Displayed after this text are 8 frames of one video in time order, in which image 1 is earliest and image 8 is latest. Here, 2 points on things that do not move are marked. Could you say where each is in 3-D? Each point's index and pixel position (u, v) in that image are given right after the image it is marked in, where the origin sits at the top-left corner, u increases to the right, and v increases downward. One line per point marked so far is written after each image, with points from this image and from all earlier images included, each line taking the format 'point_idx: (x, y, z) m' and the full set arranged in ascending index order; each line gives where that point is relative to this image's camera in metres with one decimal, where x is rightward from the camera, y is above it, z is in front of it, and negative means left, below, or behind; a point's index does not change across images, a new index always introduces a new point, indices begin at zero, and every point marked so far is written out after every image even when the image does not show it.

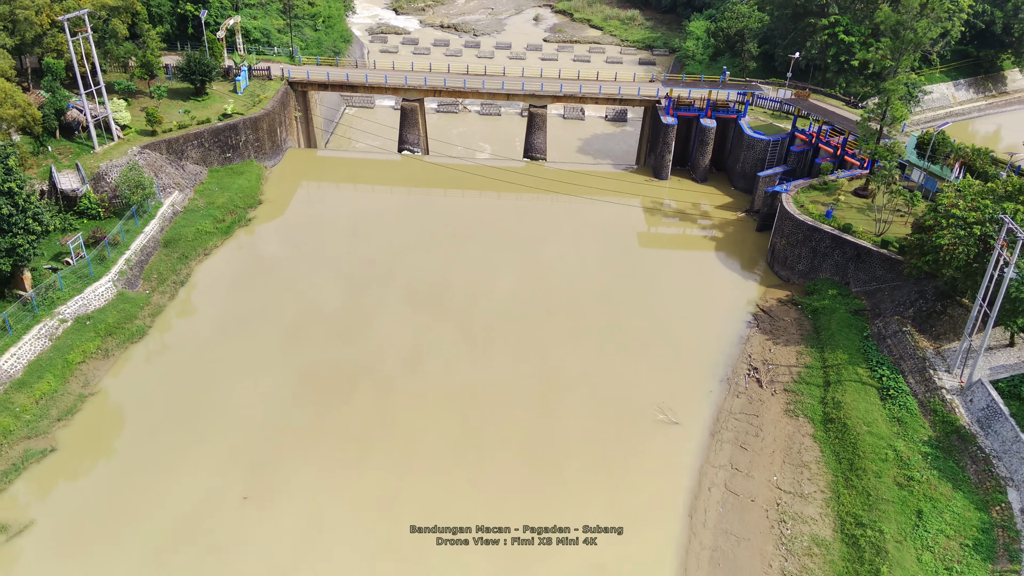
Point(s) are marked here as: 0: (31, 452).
0: (-11.8, -3.8, +20.2) m
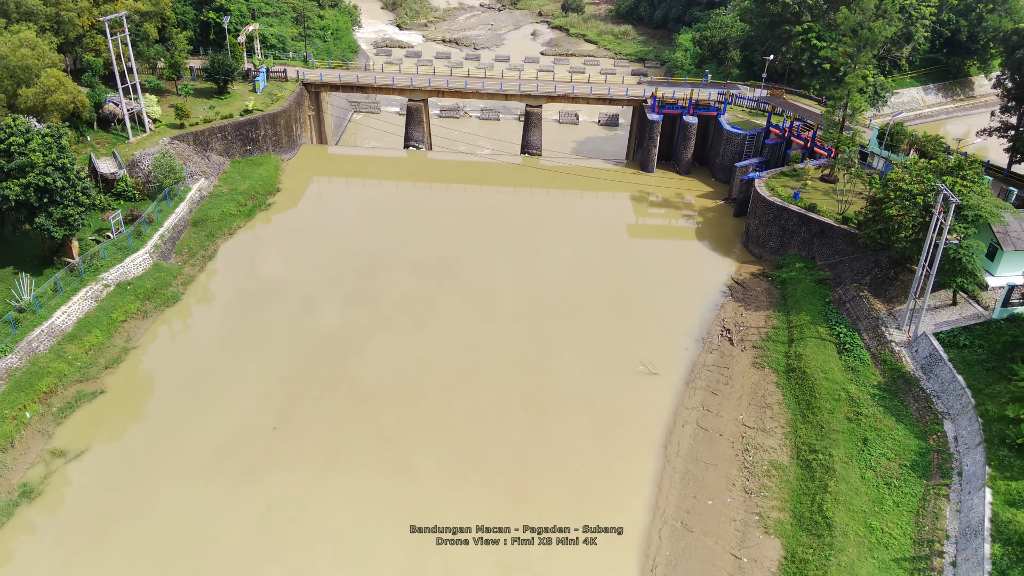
0: (-11.9, -2.8, +22.8) m
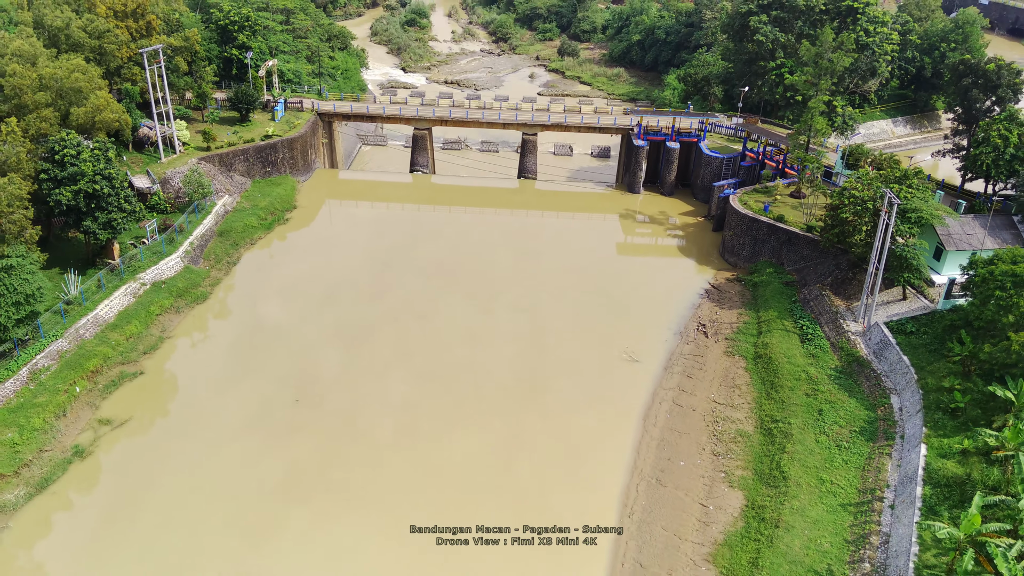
0: (-12.1, -2.6, +25.5) m
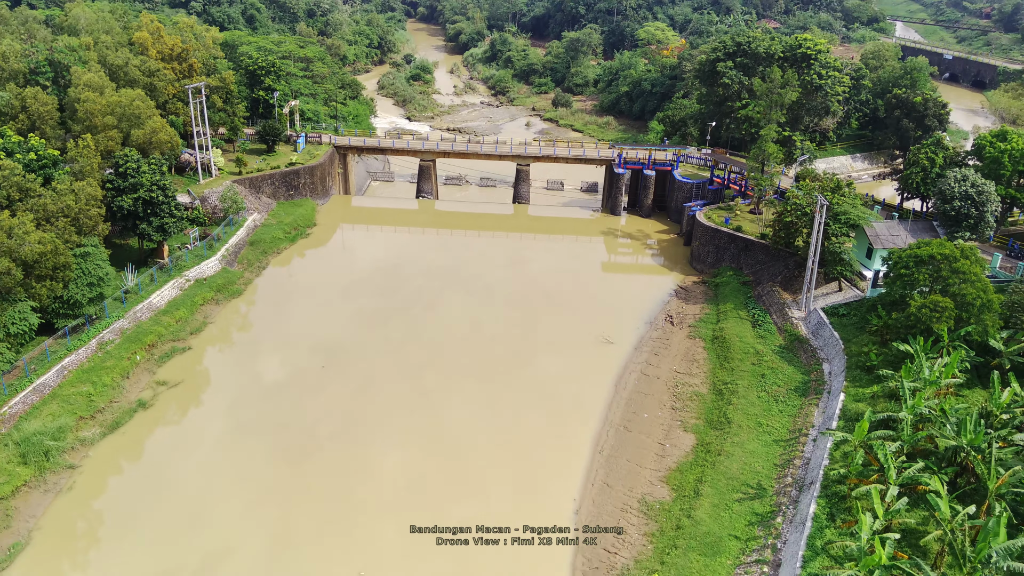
0: (-12.3, -2.2, +29.9) m
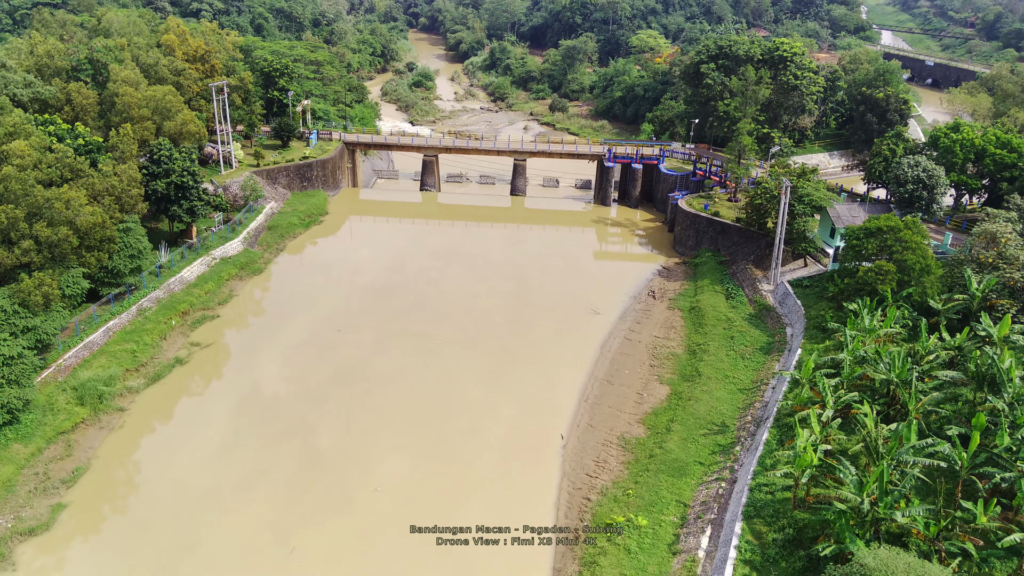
0: (-12.5, -1.1, +33.2) m
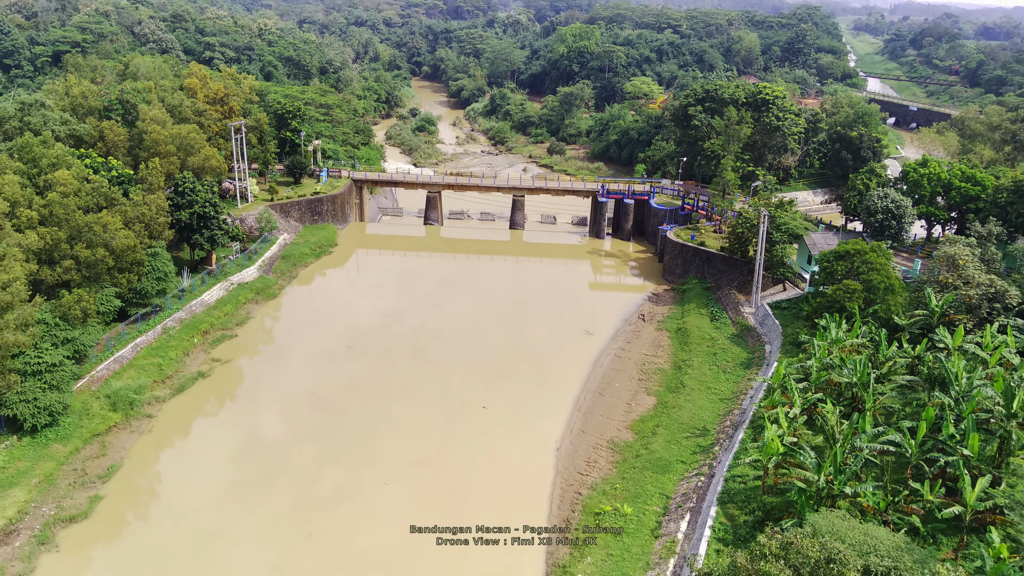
0: (-12.6, -2.1, +35.5) m
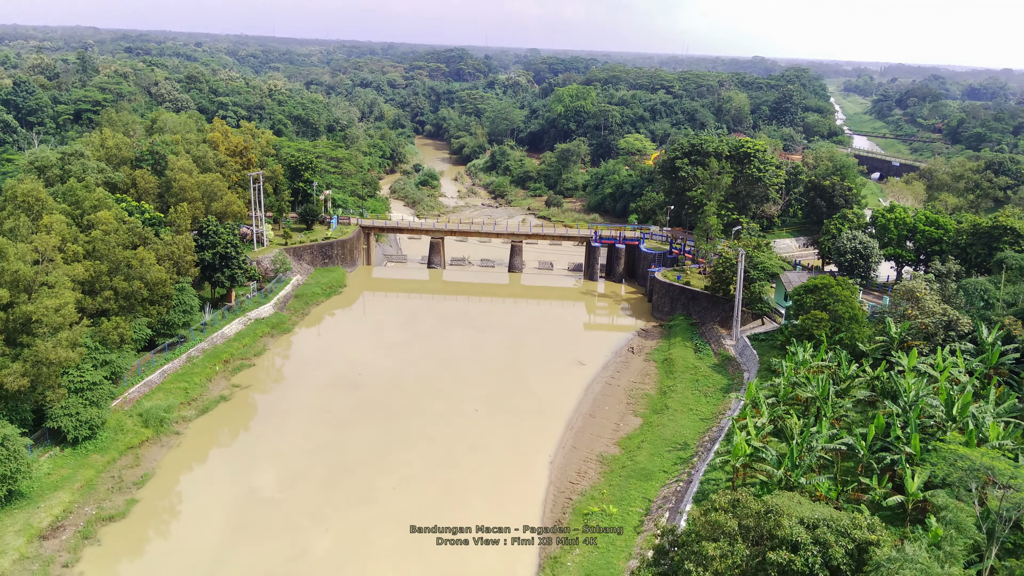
0: (-12.7, -3.7, +38.3) m
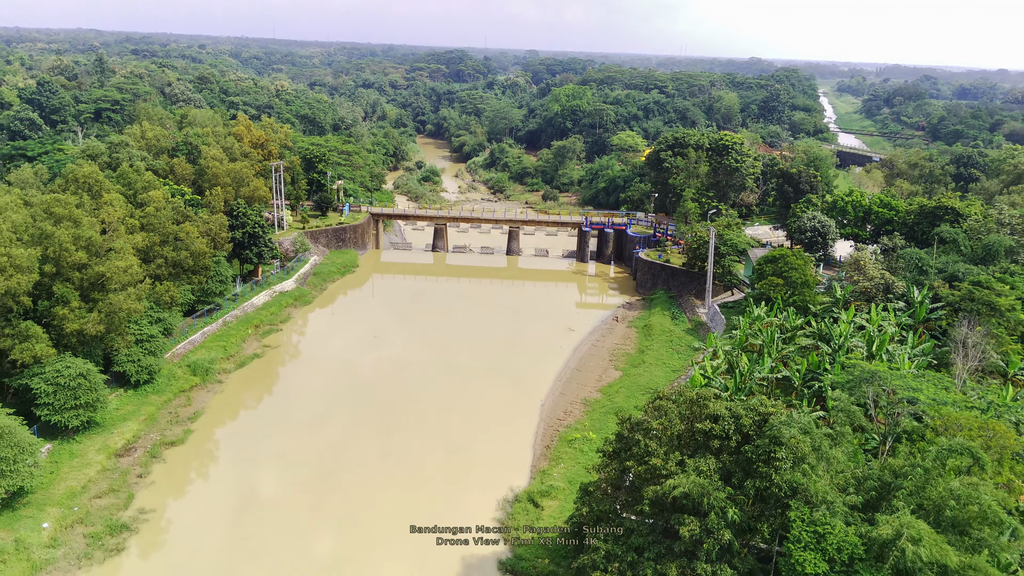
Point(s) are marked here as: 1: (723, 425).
0: (-12.8, -2.3, +43.3) m
1: (+5.1, -3.3, +19.5) m
